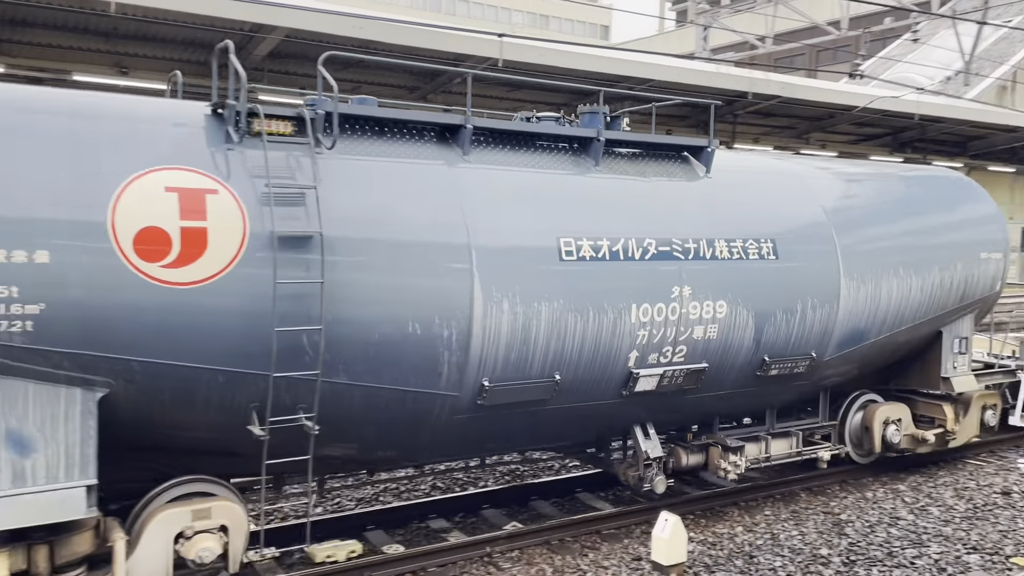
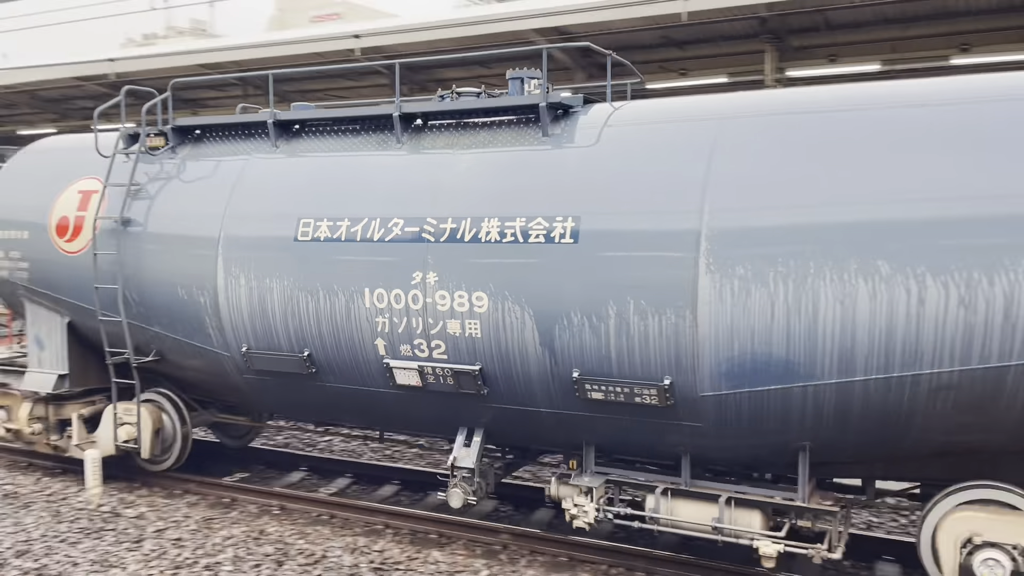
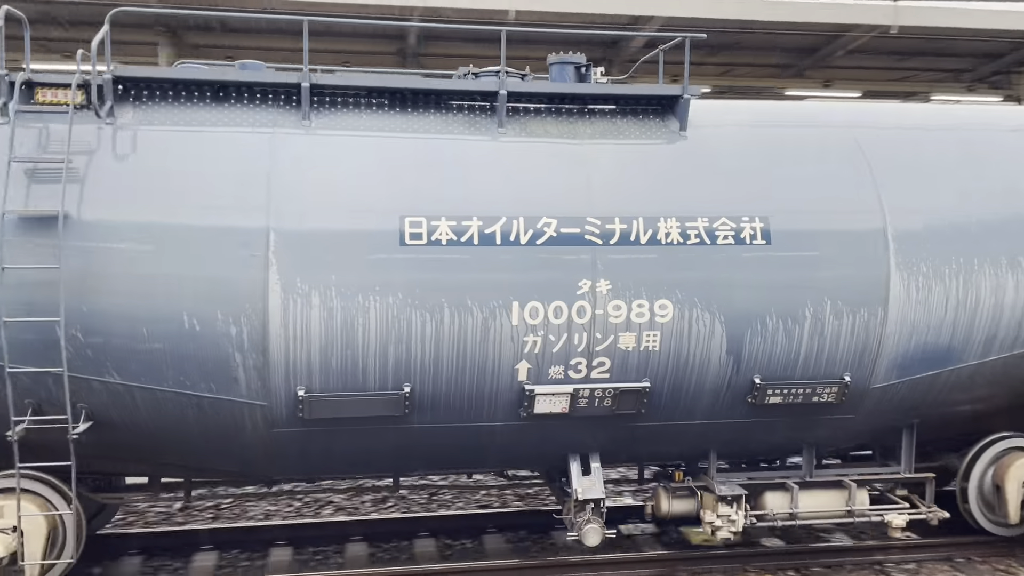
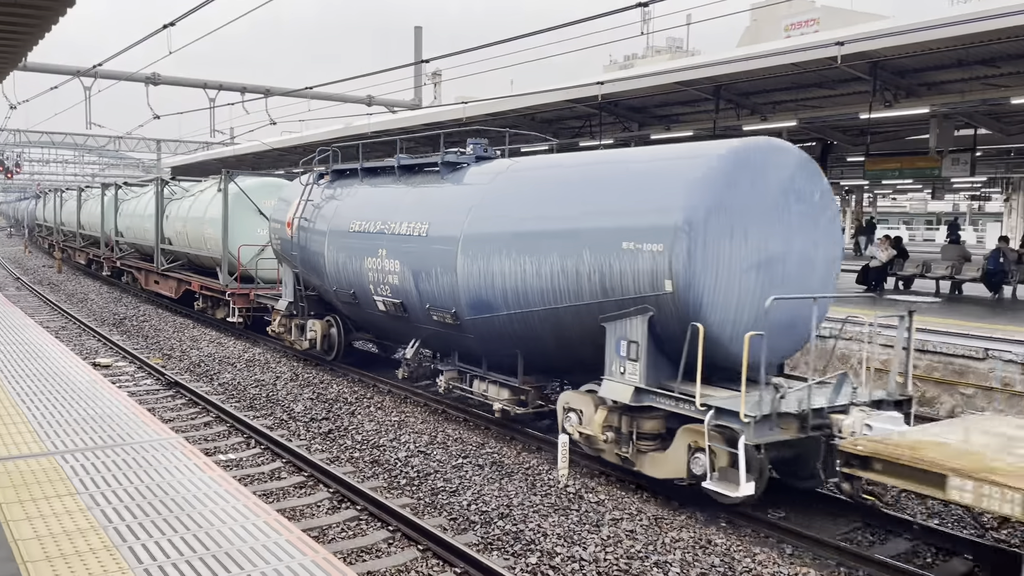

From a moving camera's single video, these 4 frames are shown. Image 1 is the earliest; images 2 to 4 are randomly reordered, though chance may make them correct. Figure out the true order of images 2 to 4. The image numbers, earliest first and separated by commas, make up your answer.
3, 2, 4
